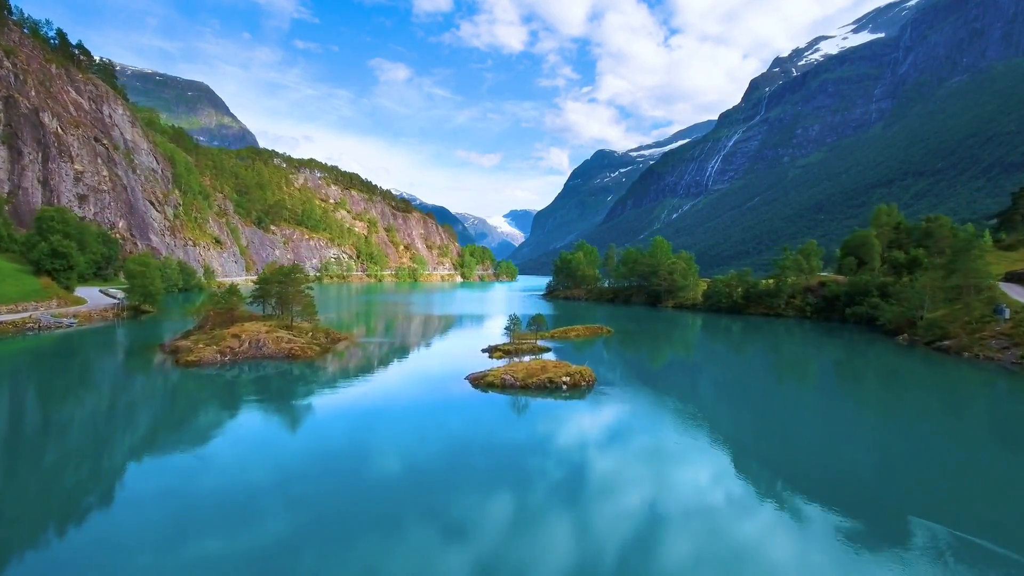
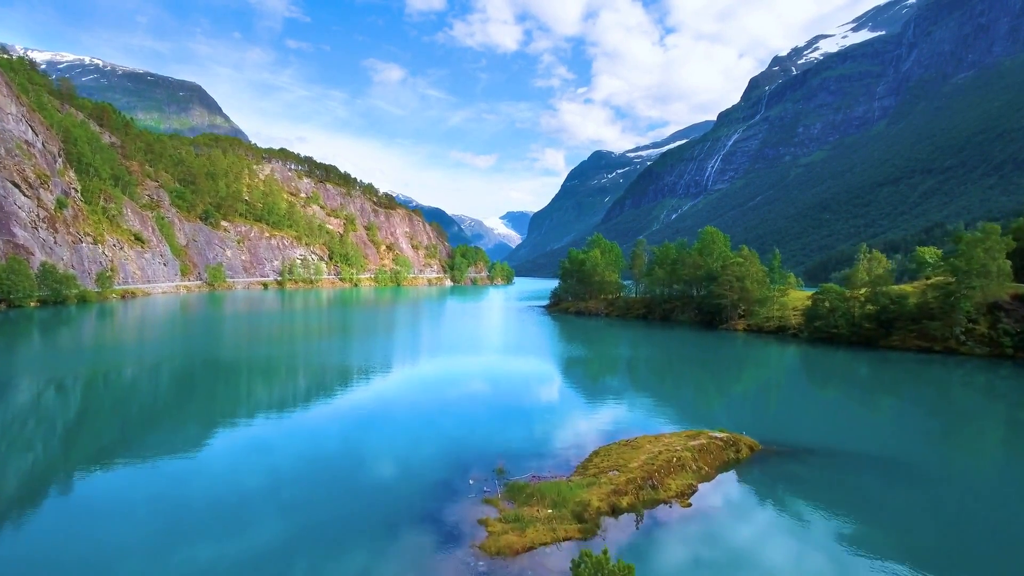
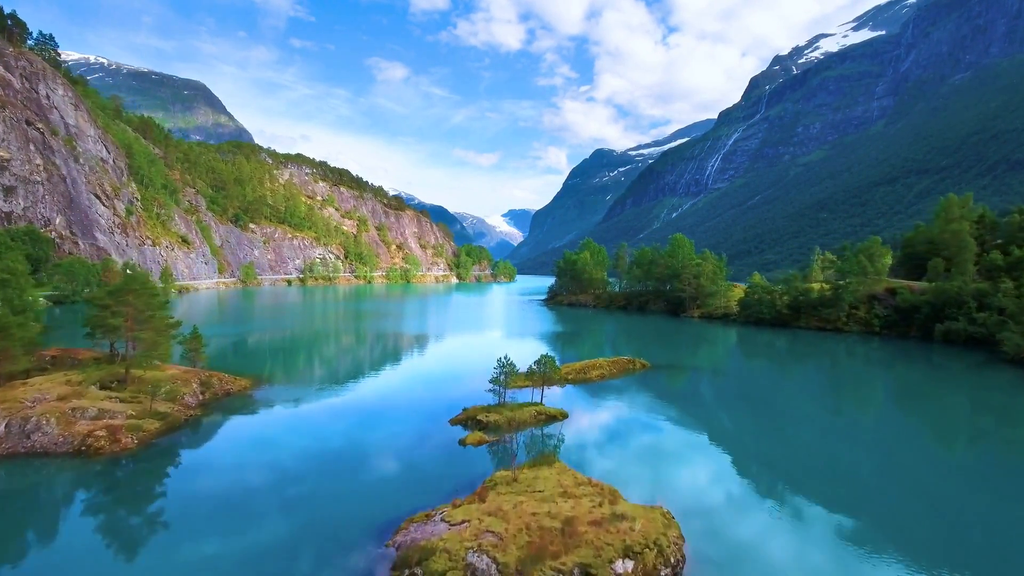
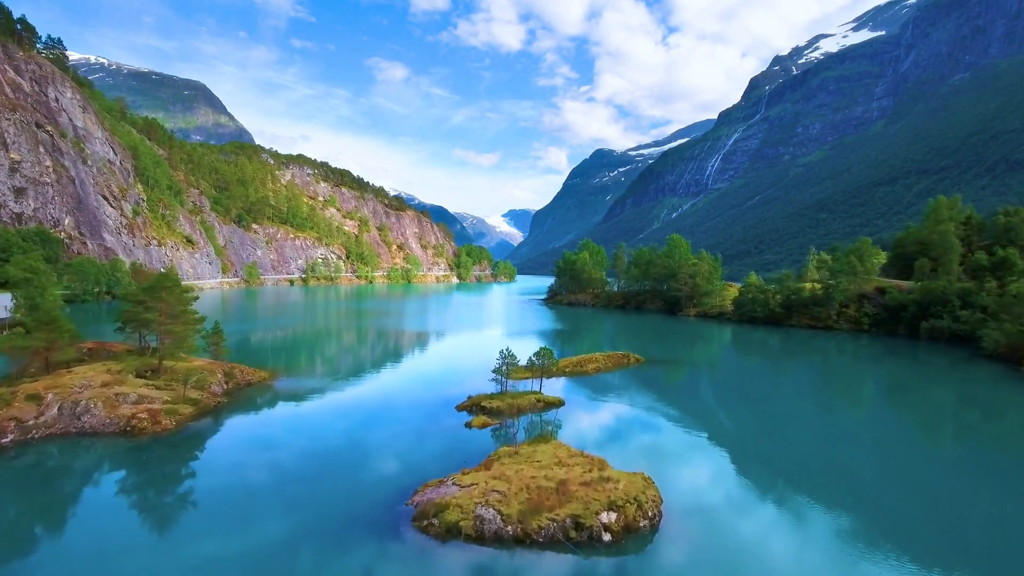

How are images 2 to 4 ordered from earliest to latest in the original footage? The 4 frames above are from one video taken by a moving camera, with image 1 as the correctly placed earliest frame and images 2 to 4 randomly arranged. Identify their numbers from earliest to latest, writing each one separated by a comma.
4, 3, 2
